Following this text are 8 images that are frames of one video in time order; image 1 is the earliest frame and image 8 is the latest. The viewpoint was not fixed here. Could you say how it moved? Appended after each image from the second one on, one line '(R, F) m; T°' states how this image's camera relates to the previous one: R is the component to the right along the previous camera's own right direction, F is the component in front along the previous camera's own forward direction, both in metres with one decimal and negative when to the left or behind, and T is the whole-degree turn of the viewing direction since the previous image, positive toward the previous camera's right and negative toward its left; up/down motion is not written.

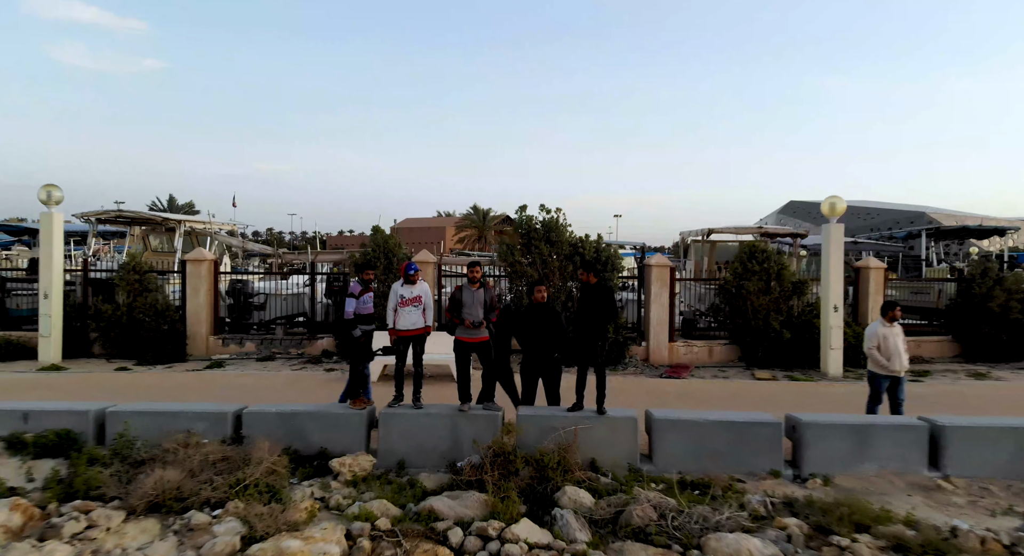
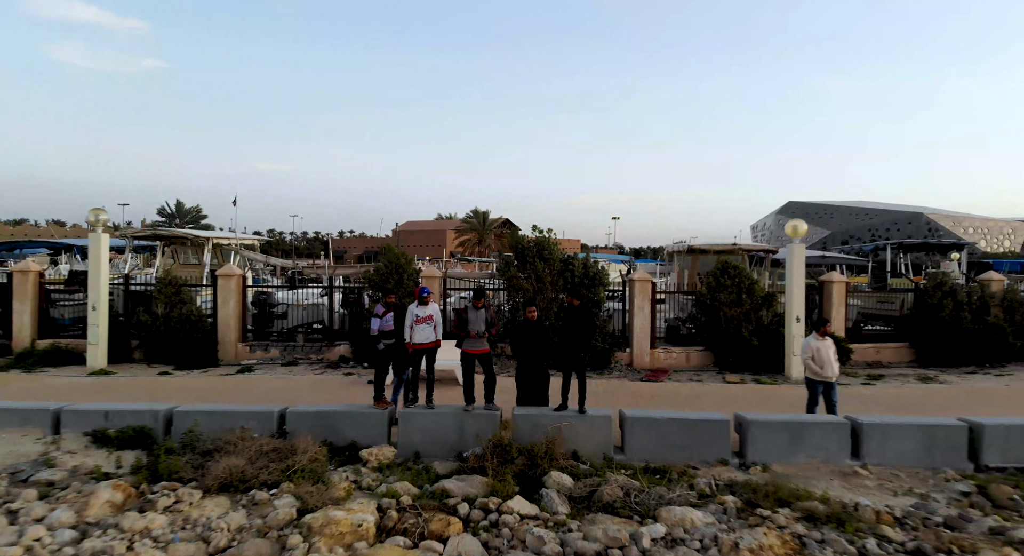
(0.0, -0.9) m; 0°
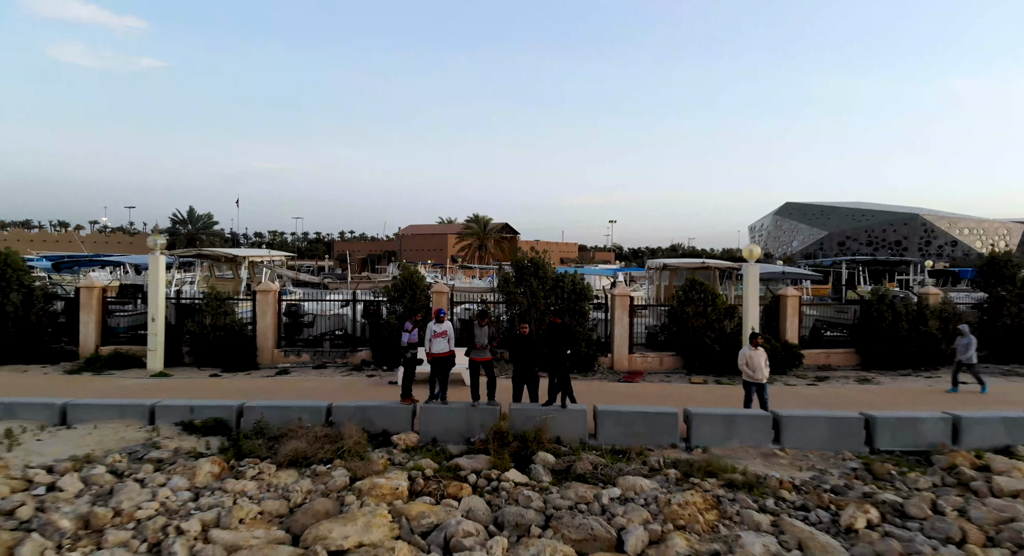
(0.0, -1.4) m; 0°
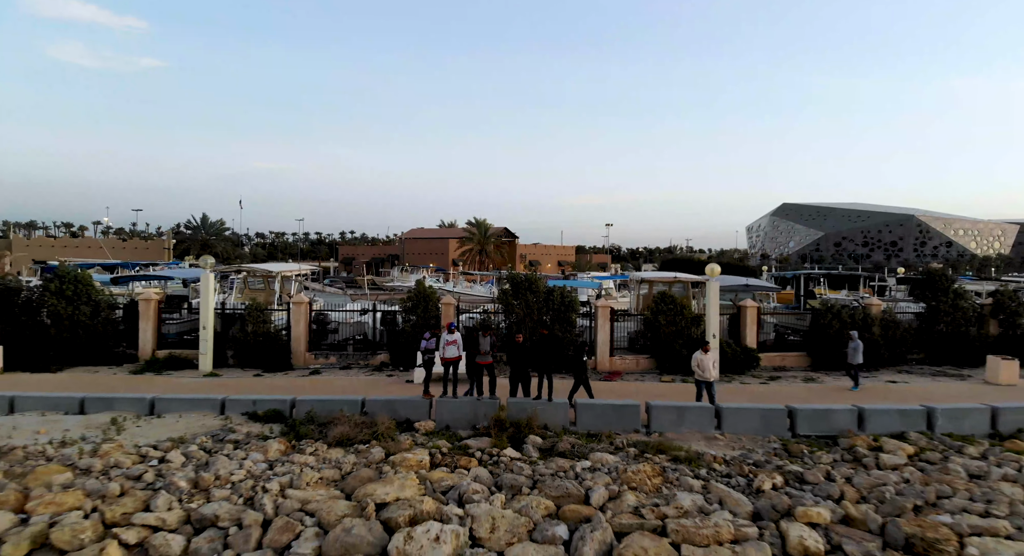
(0.0, -1.6) m; 0°
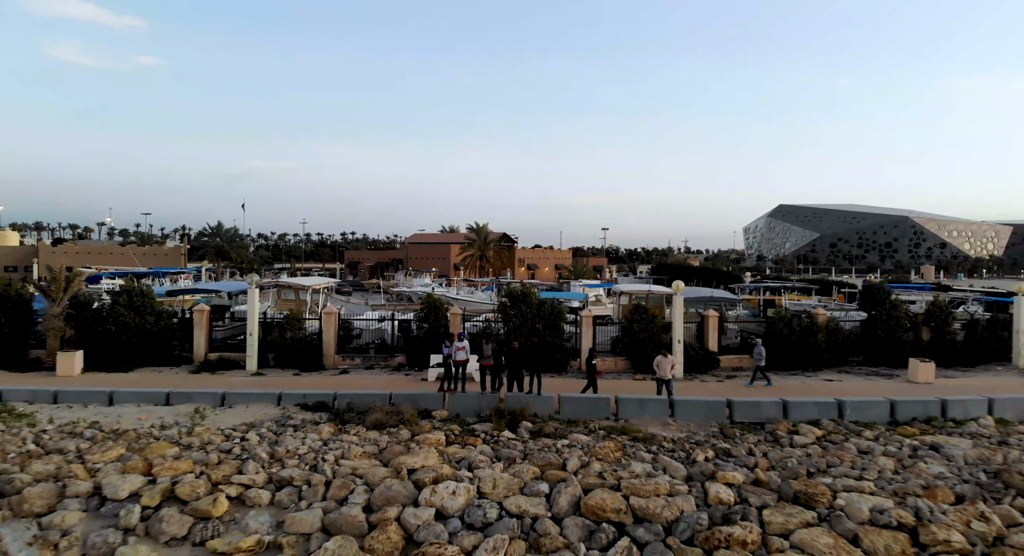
(0.0, -2.1) m; 0°
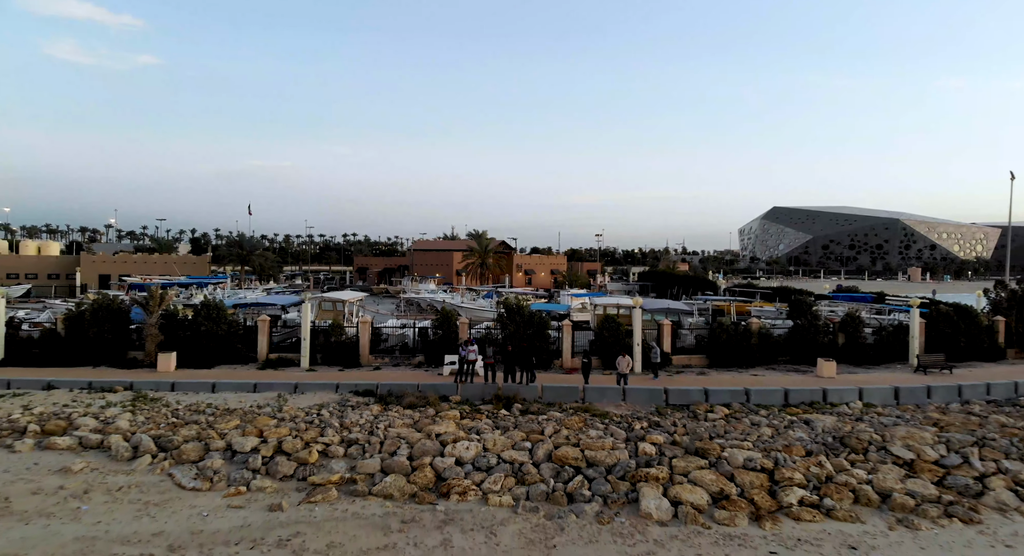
(+0.1, -3.7) m; 0°
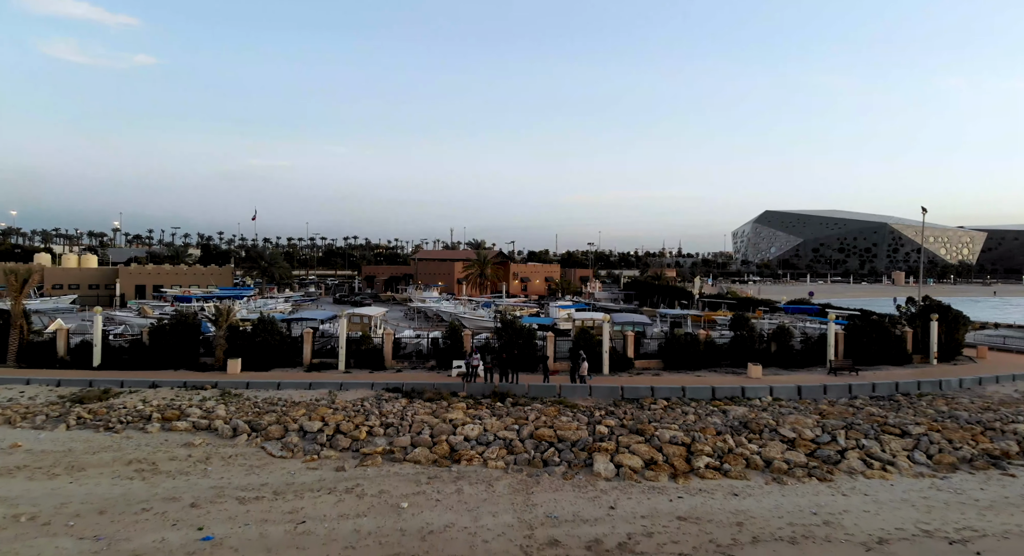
(+0.2, -4.4) m; 0°
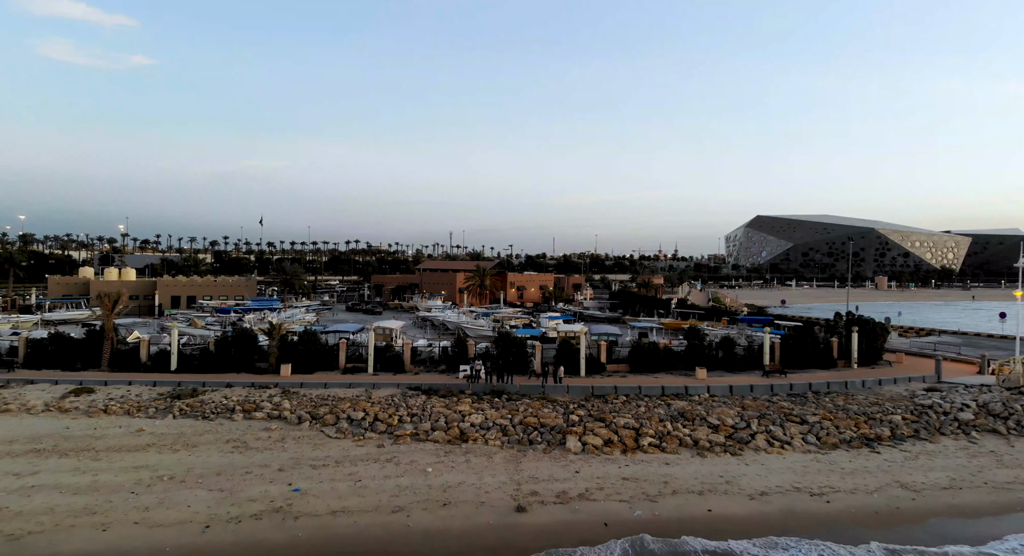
(+0.2, -5.3) m; 0°
